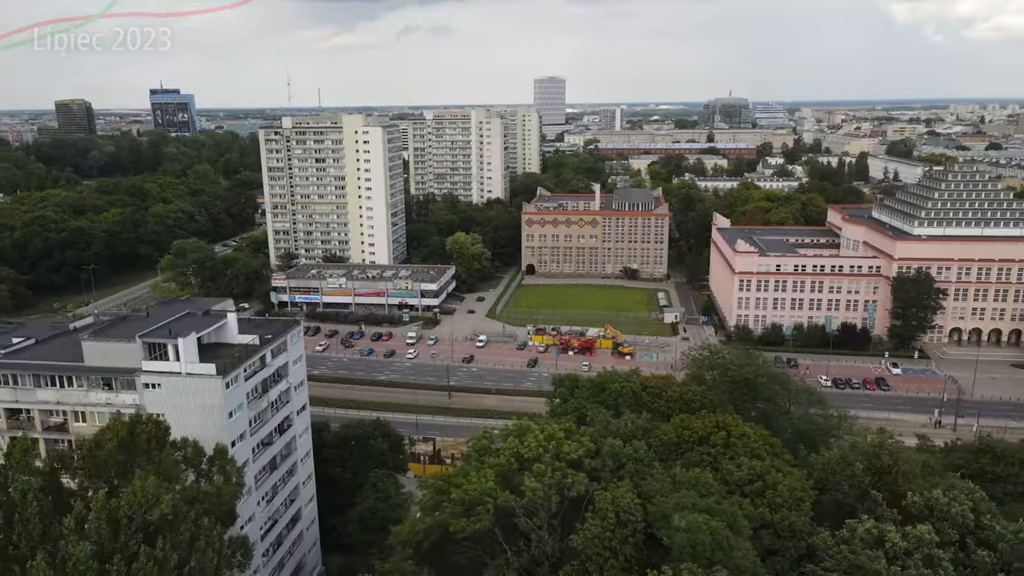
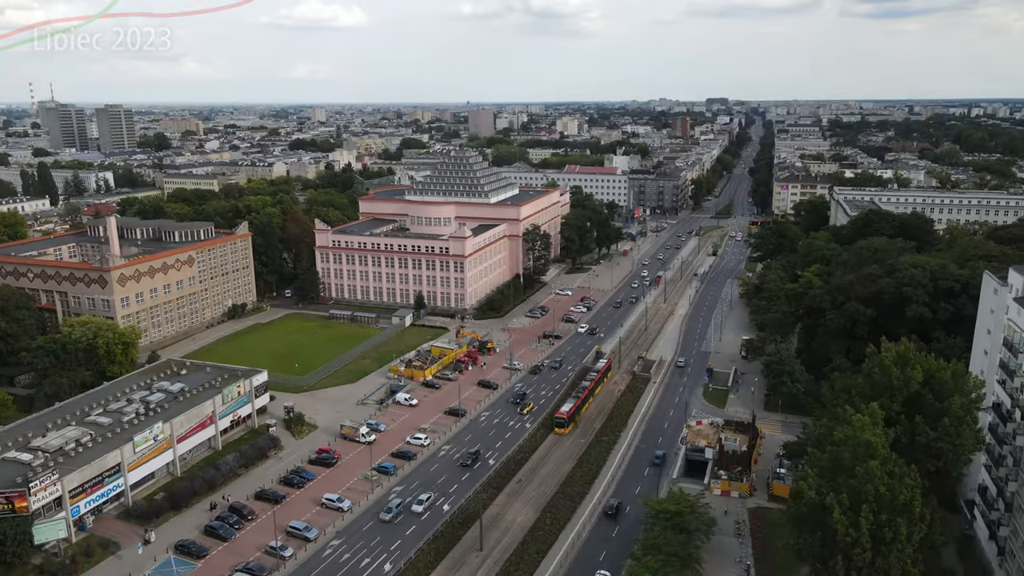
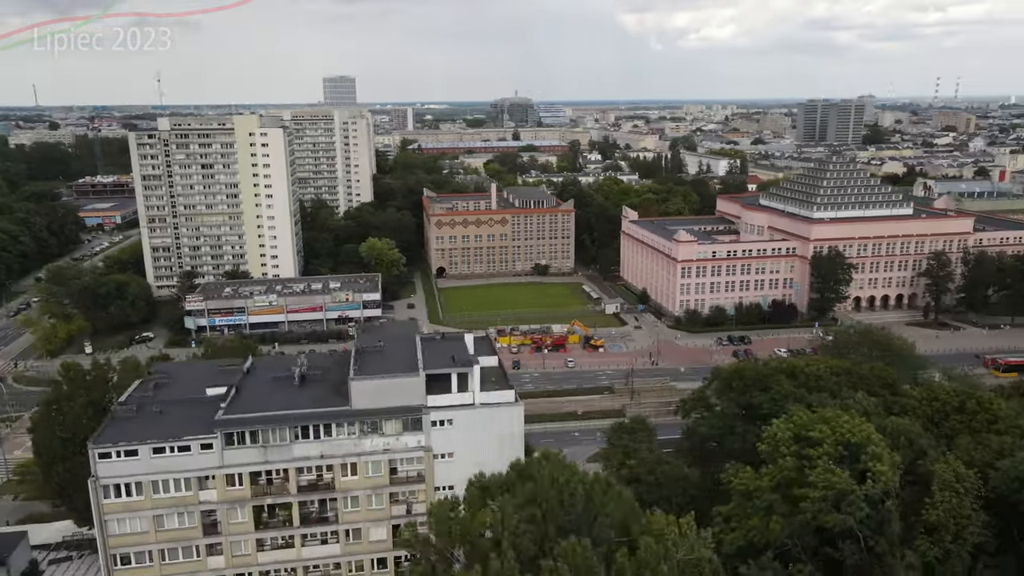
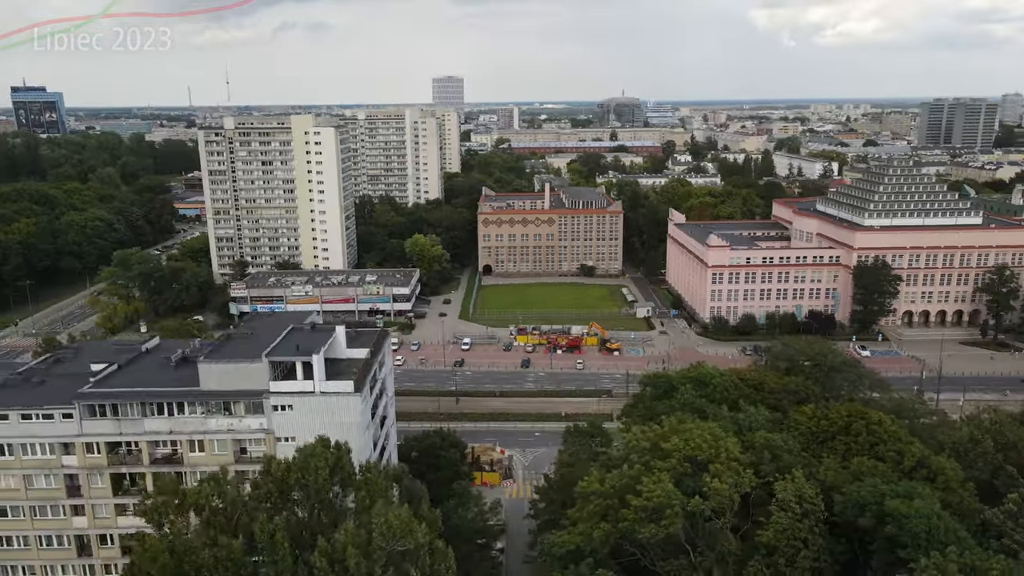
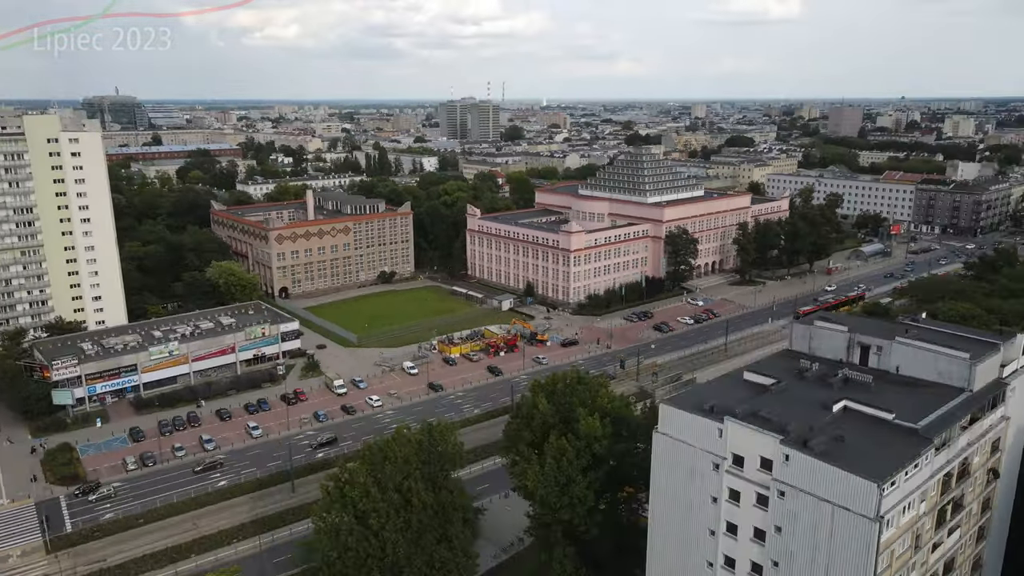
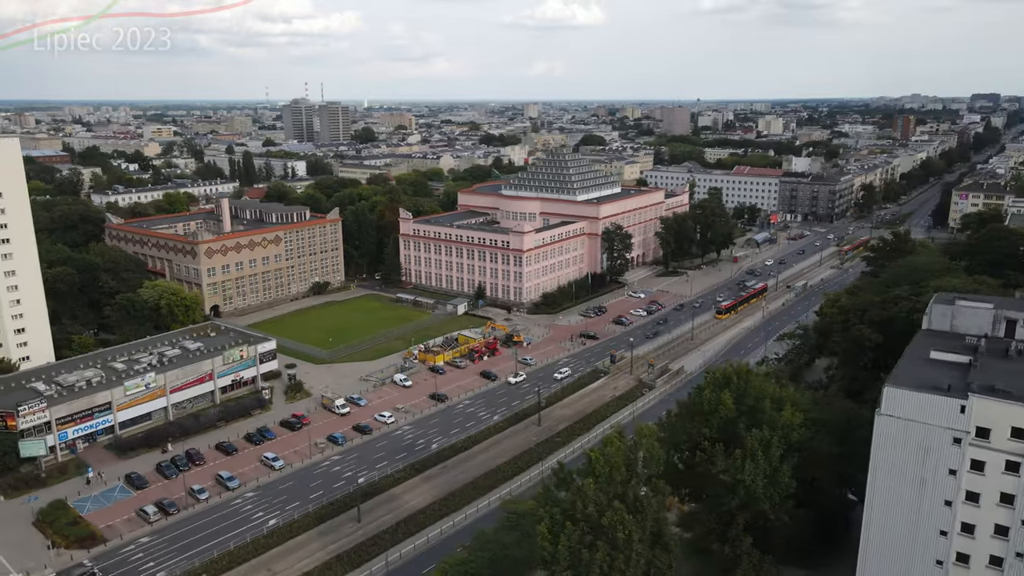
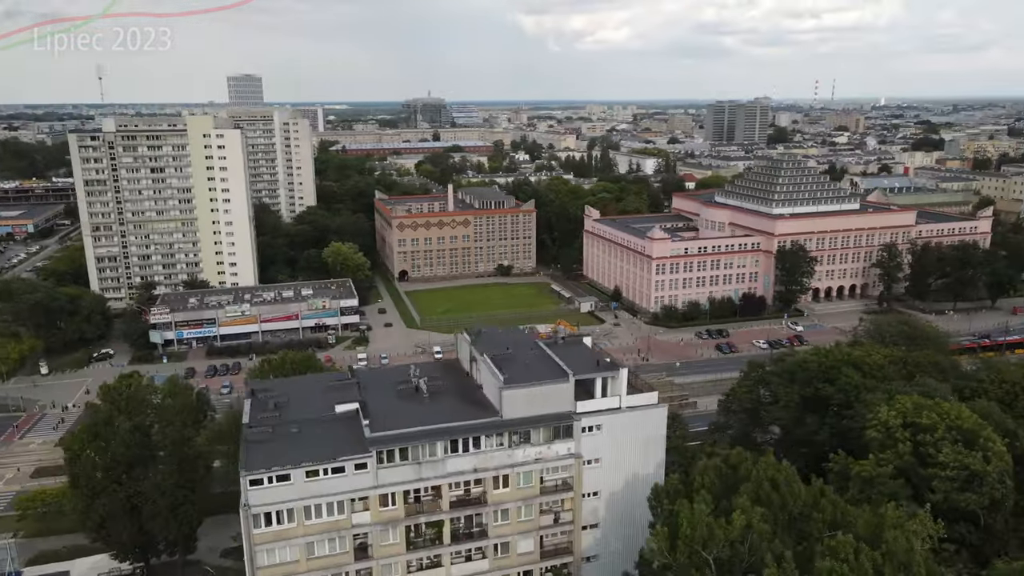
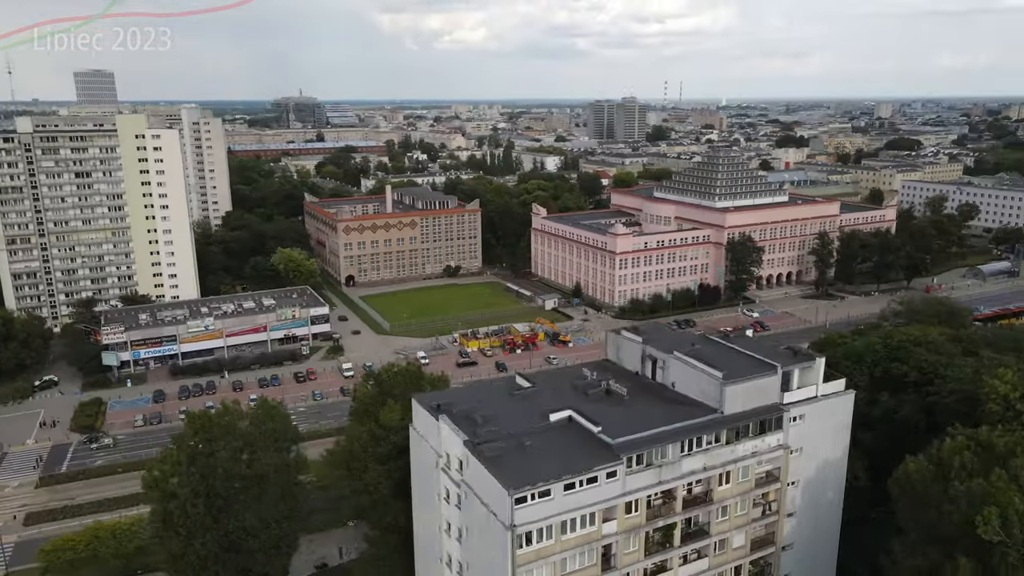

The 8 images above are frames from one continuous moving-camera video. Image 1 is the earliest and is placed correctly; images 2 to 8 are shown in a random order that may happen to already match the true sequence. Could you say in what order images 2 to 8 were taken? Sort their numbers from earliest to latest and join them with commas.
4, 3, 7, 8, 5, 6, 2
